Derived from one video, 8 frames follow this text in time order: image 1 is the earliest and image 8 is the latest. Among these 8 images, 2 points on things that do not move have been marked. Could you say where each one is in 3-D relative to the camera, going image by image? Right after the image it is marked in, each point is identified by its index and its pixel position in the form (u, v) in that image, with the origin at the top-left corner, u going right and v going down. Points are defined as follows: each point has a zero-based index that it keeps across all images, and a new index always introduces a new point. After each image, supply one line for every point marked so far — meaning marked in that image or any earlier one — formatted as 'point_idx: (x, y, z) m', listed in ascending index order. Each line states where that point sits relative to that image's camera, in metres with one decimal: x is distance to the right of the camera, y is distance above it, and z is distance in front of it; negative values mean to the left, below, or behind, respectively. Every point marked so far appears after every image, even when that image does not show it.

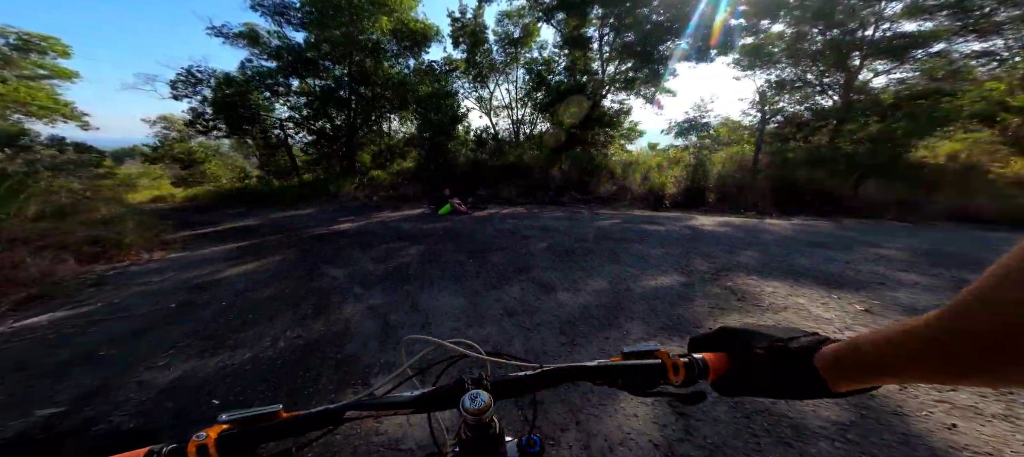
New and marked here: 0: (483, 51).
0: (-1.5, +8.1, +14.1) m
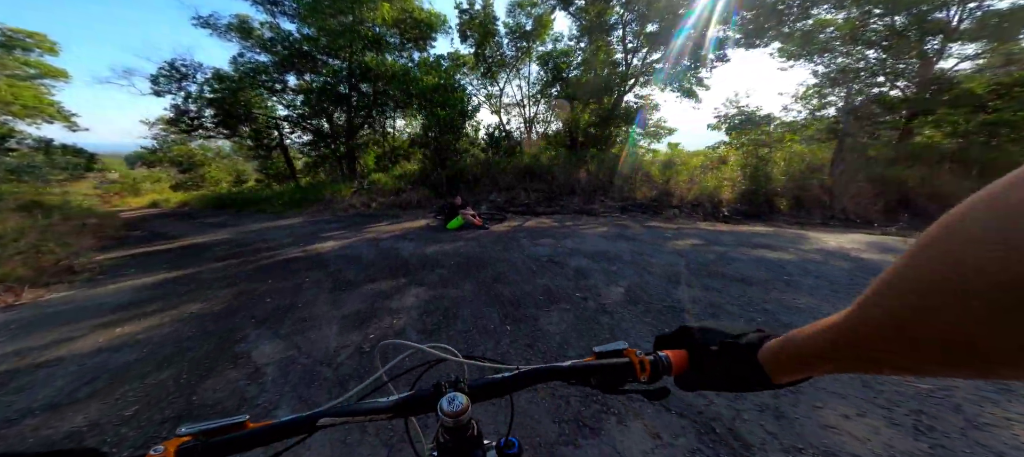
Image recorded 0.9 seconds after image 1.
0: (-0.9, +7.7, +12.8) m
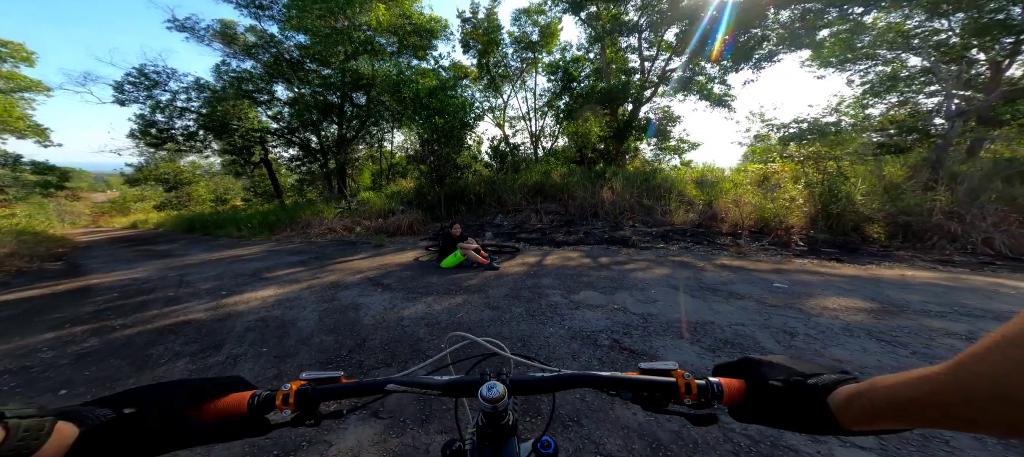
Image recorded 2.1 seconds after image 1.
0: (-0.6, +6.7, +11.7) m
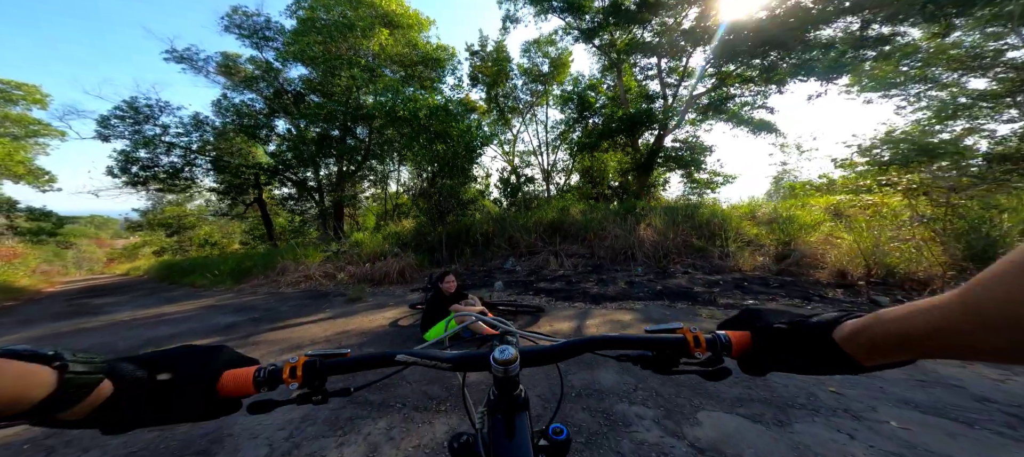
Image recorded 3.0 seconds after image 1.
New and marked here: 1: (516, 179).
0: (-0.3, +5.1, +11.1) m
1: (+0.1, +1.4, +8.9) m
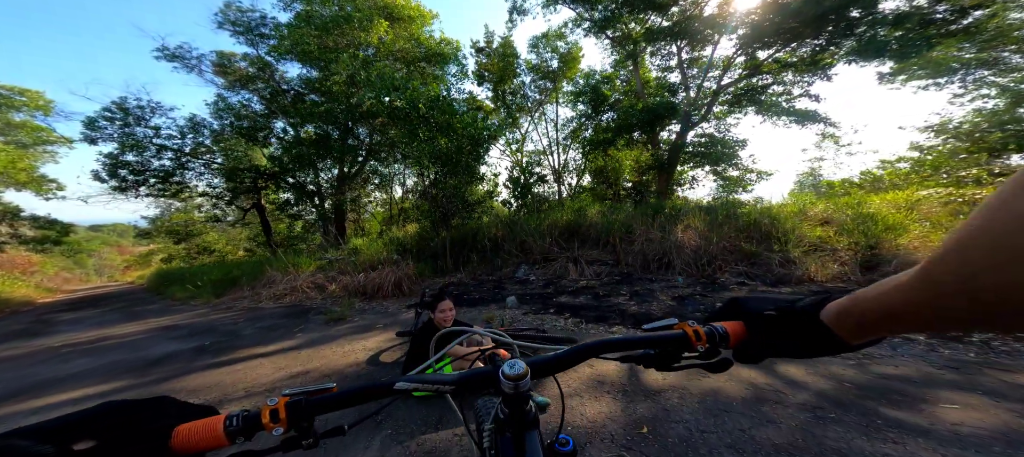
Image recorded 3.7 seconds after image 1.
0: (+0.1, +5.0, +10.4) m
1: (+0.4, +1.3, +8.1) m
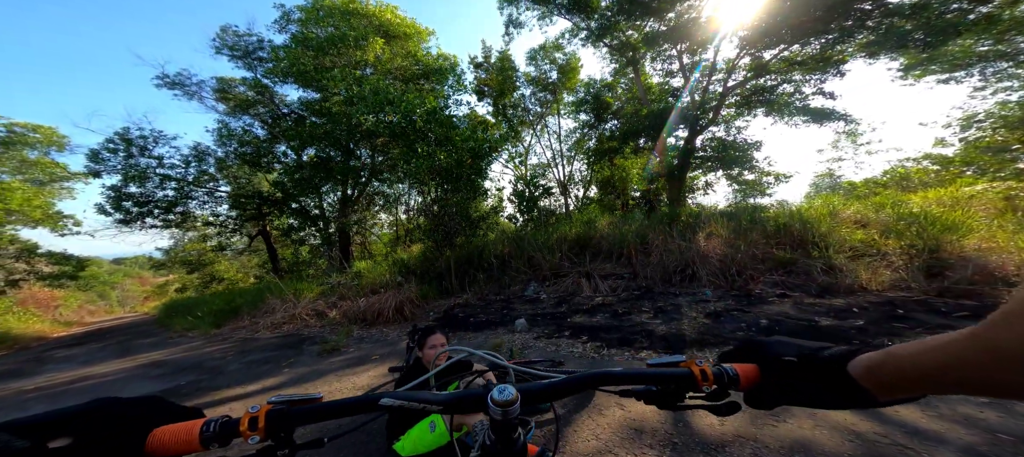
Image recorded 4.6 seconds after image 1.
0: (+0.1, +4.4, +10.3) m
1: (+0.6, +1.0, +7.8) m
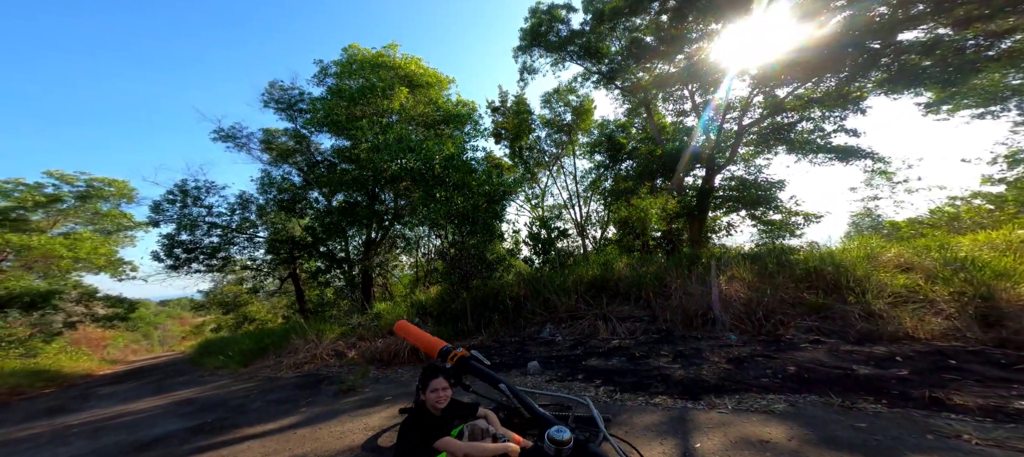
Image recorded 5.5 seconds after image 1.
0: (+0.7, +3.0, +10.9) m
1: (+1.0, -0.1, +7.9) m
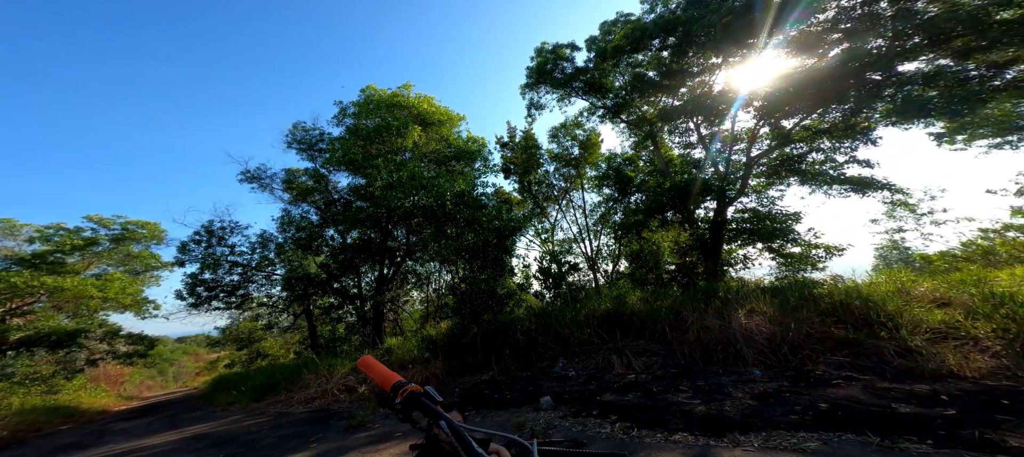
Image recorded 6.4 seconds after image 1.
0: (+1.1, +1.7, +11.2) m
1: (+1.3, -1.0, +7.9) m
